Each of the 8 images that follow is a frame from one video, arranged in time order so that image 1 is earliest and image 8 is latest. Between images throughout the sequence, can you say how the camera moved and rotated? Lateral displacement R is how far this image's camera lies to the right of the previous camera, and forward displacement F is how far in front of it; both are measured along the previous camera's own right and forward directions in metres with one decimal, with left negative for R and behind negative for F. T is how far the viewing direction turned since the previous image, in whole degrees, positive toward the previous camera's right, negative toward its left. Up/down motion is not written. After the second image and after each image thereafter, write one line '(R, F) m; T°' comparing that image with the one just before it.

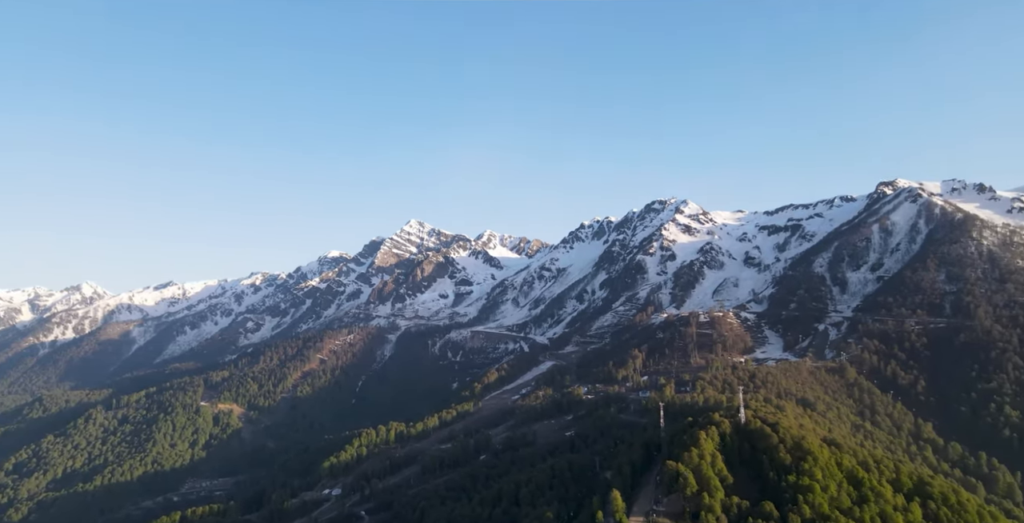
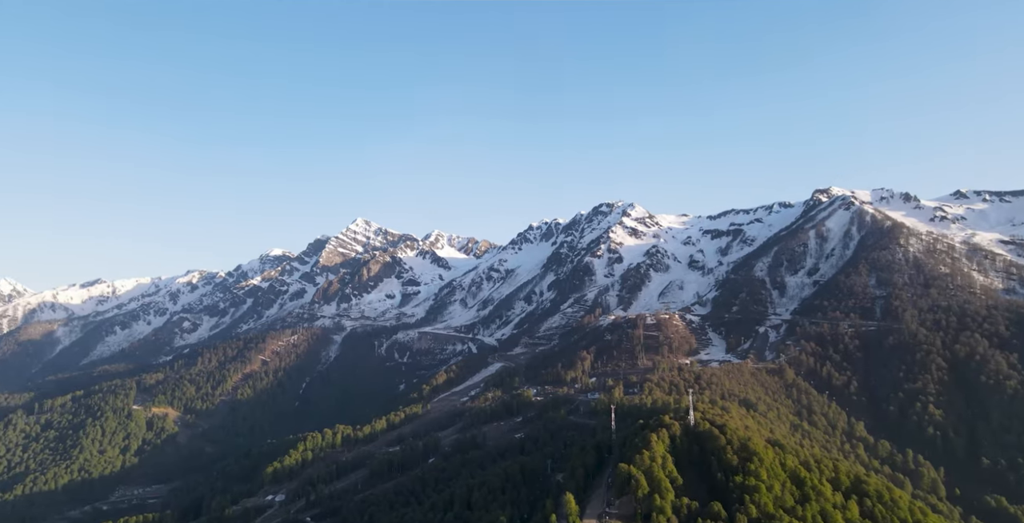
(-12.2, +0.8) m; +6°
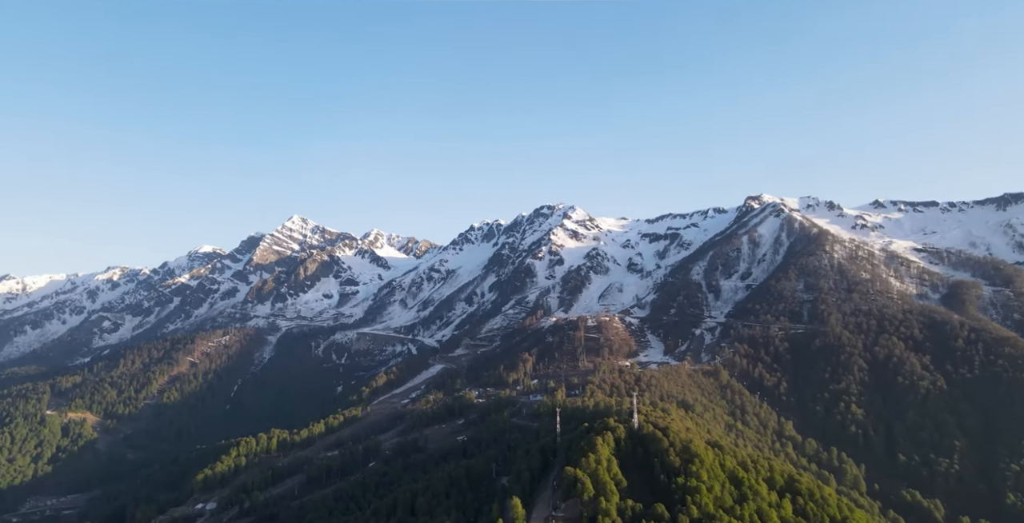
(-13.8, +2.1) m; +7°
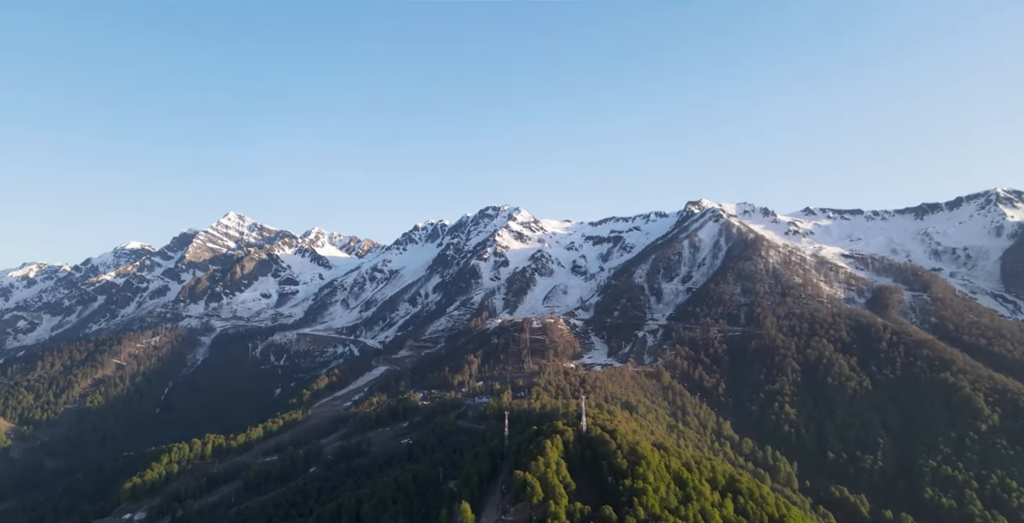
(-11.9, +2.3) m; +6°
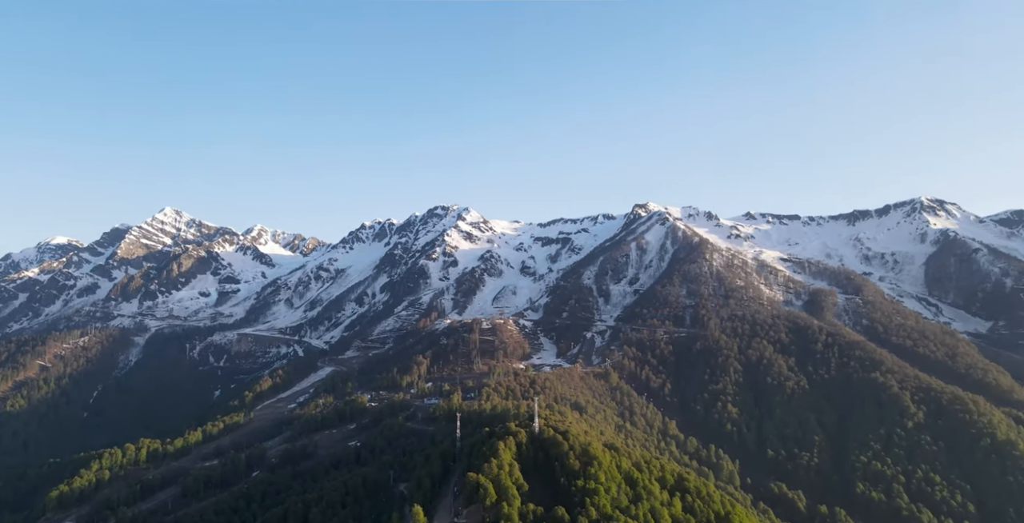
(-8.7, +1.6) m; +5°
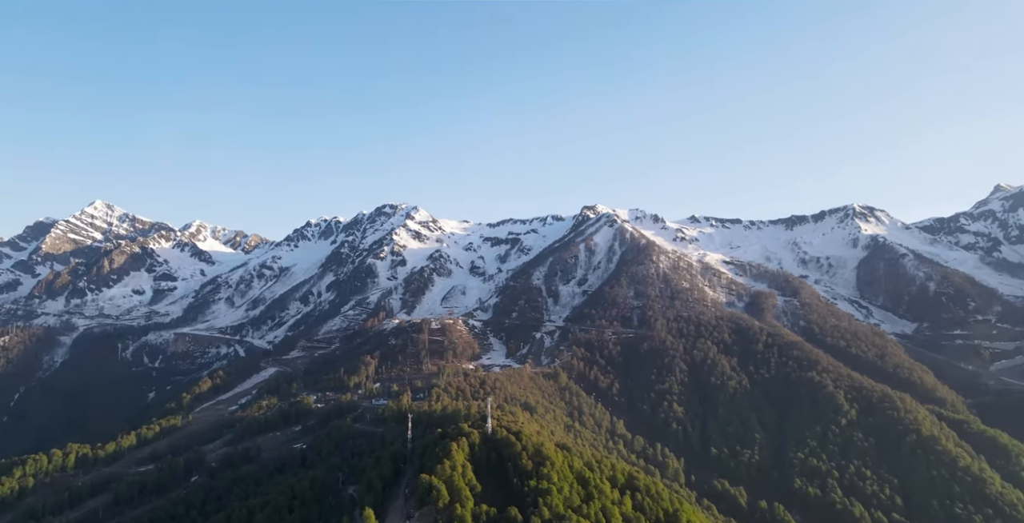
(-7.5, +1.6) m; +5°
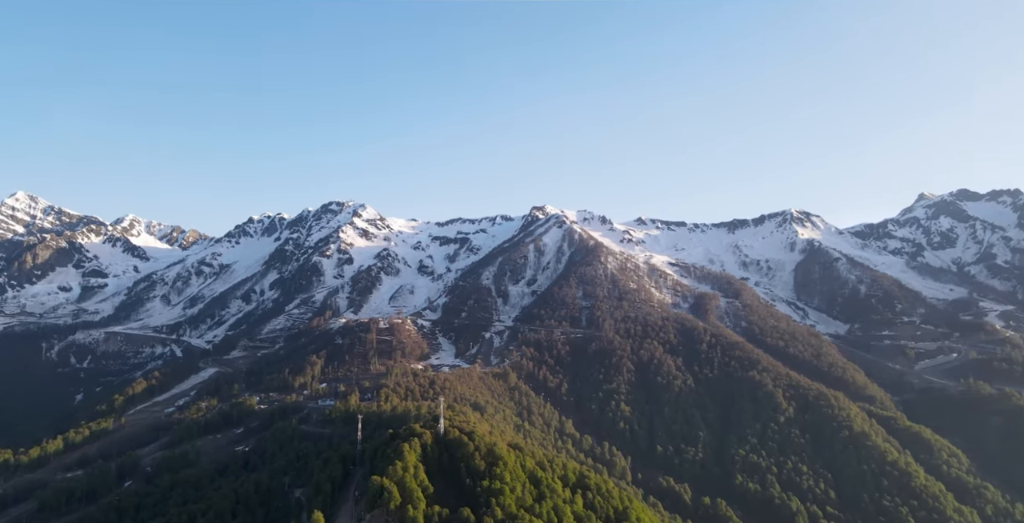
(-7.9, +2.1) m; +5°
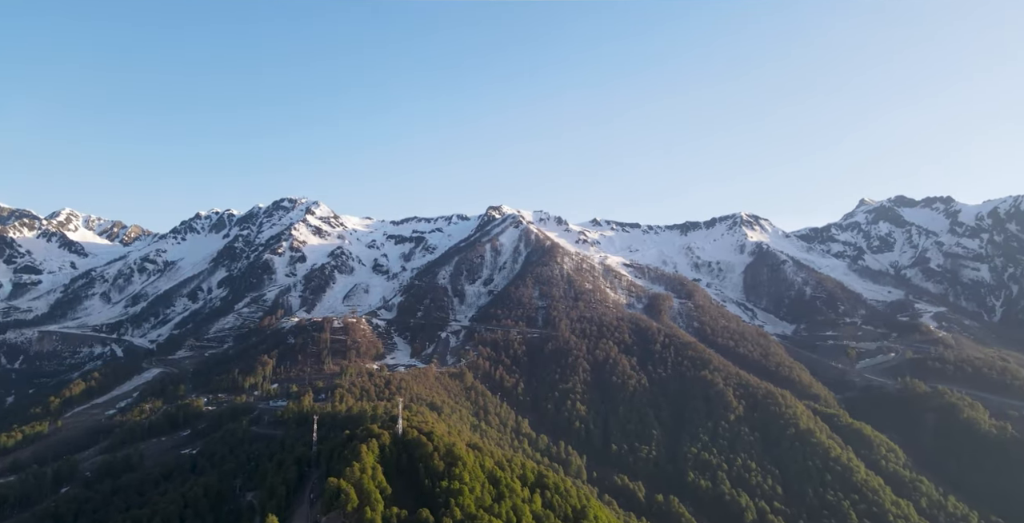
(-6.6, +2.4) m; +4°
